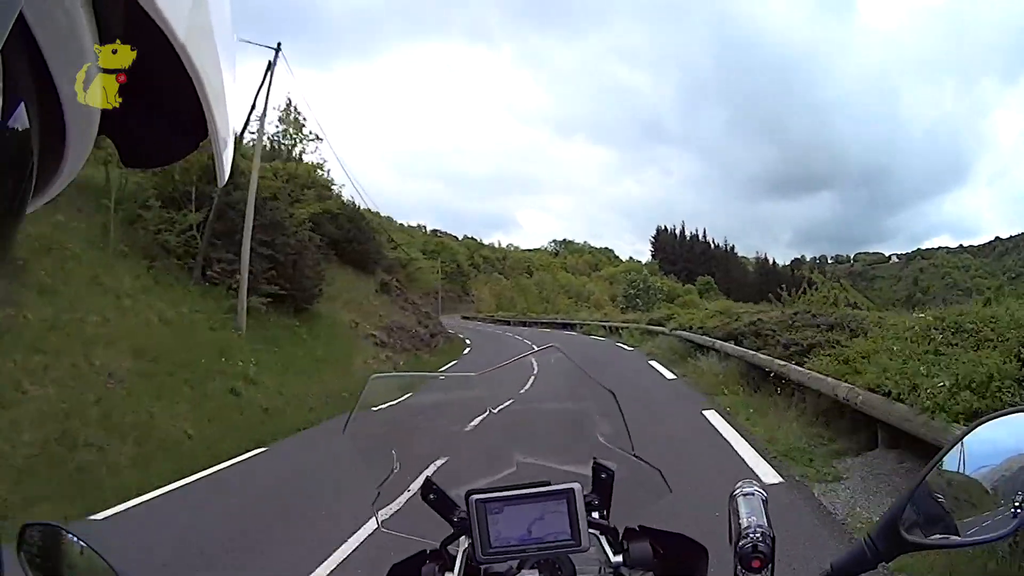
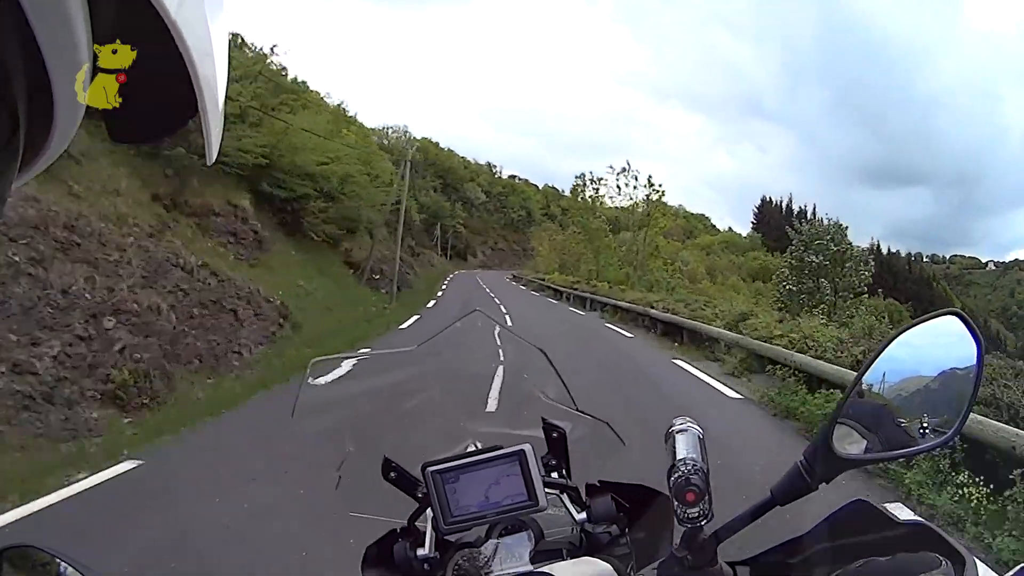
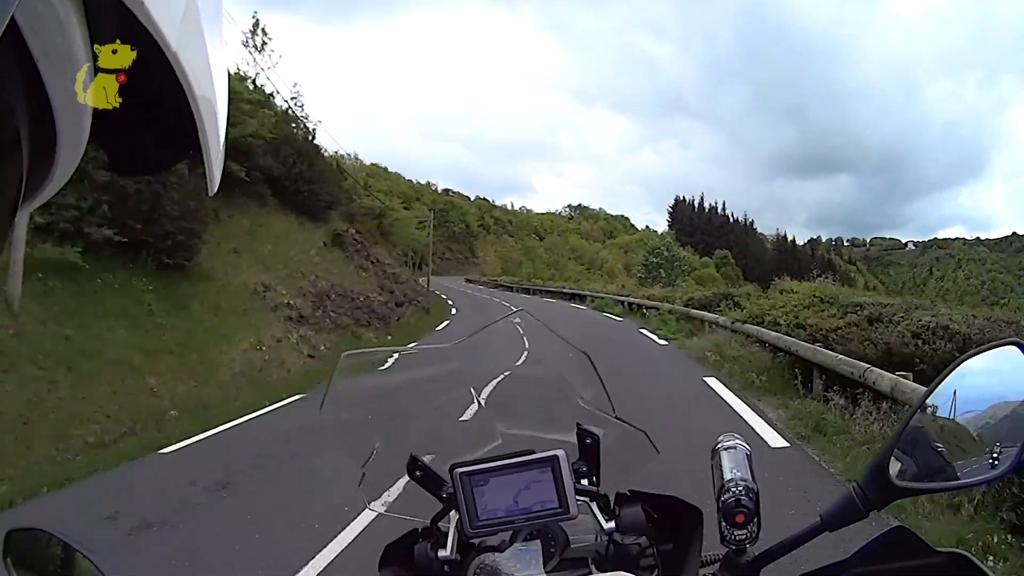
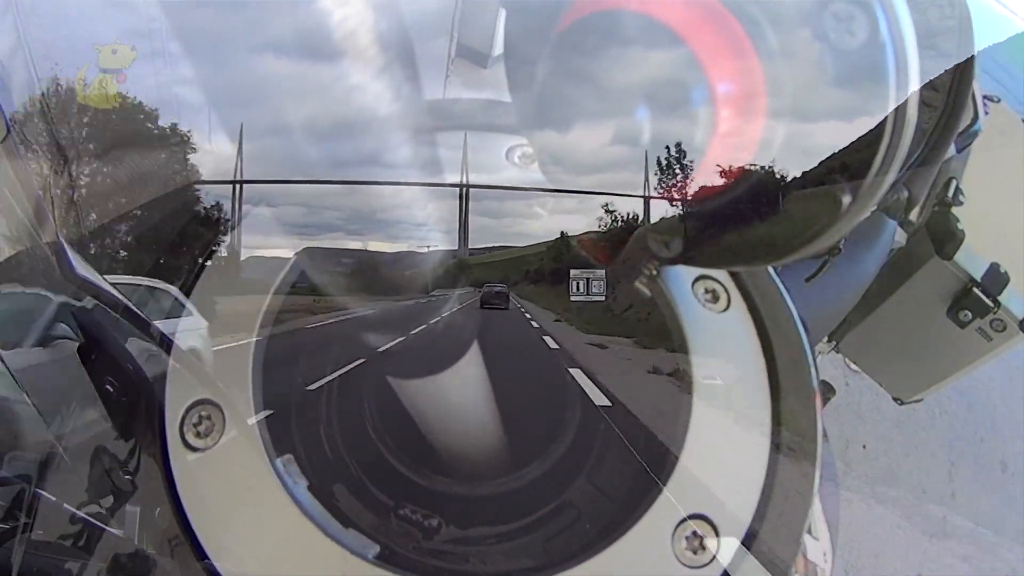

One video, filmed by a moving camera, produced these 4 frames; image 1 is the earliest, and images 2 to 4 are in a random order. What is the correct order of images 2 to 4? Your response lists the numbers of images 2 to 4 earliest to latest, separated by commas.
3, 2, 4
